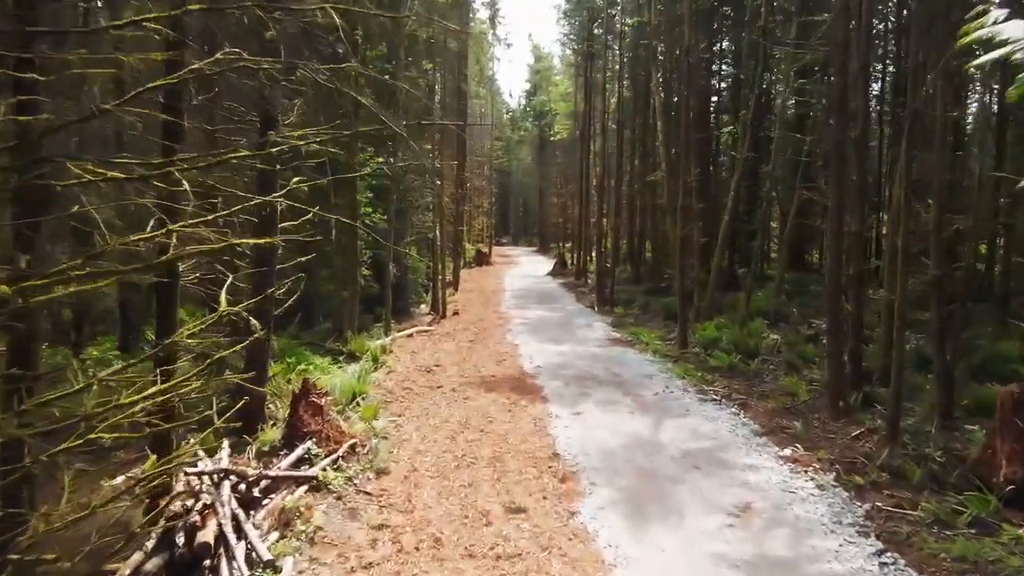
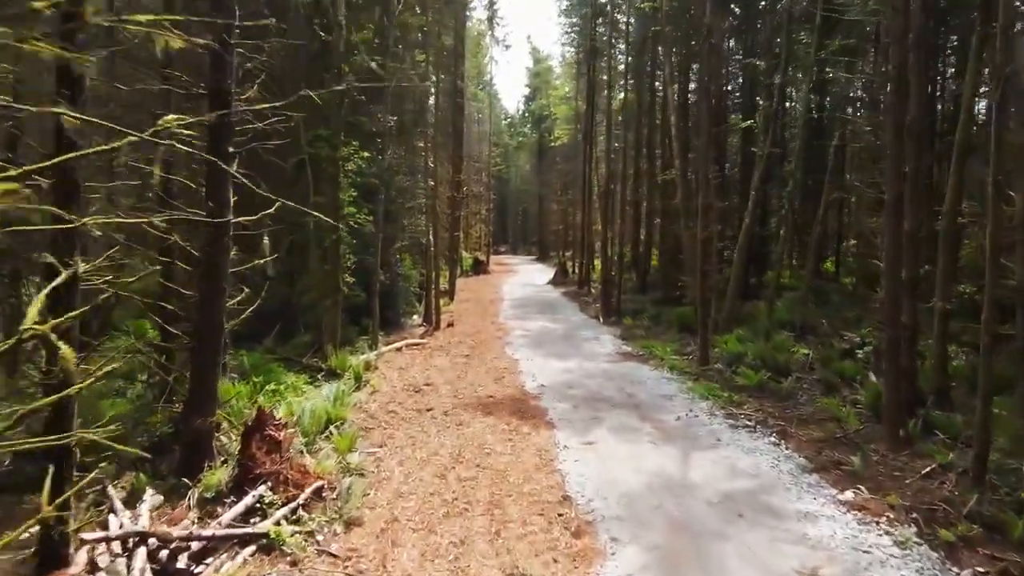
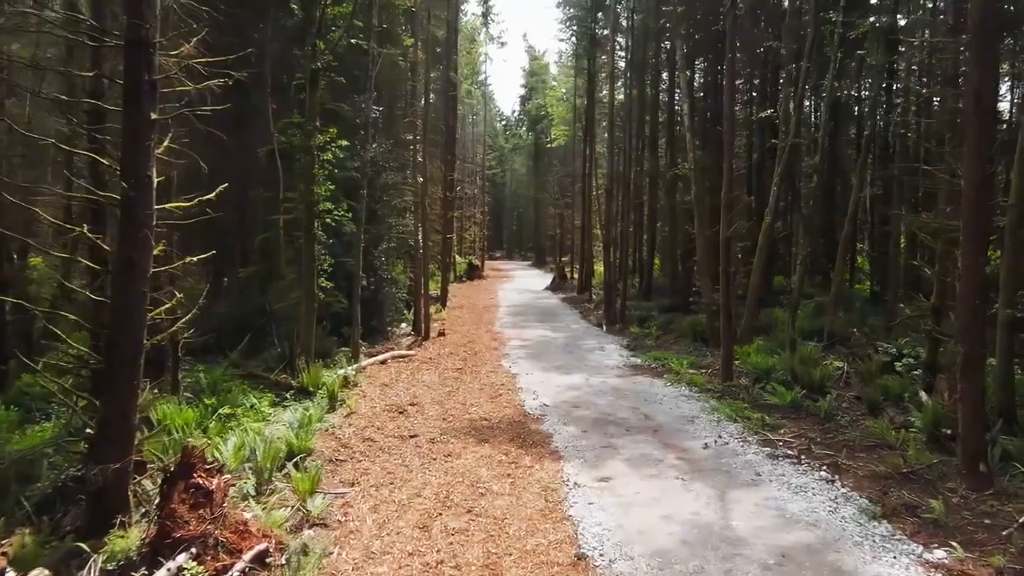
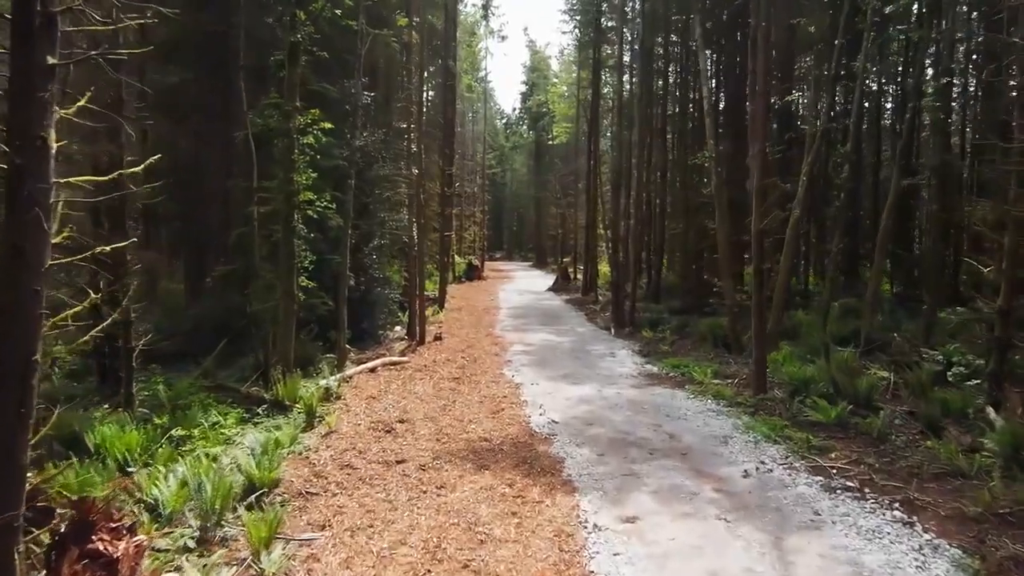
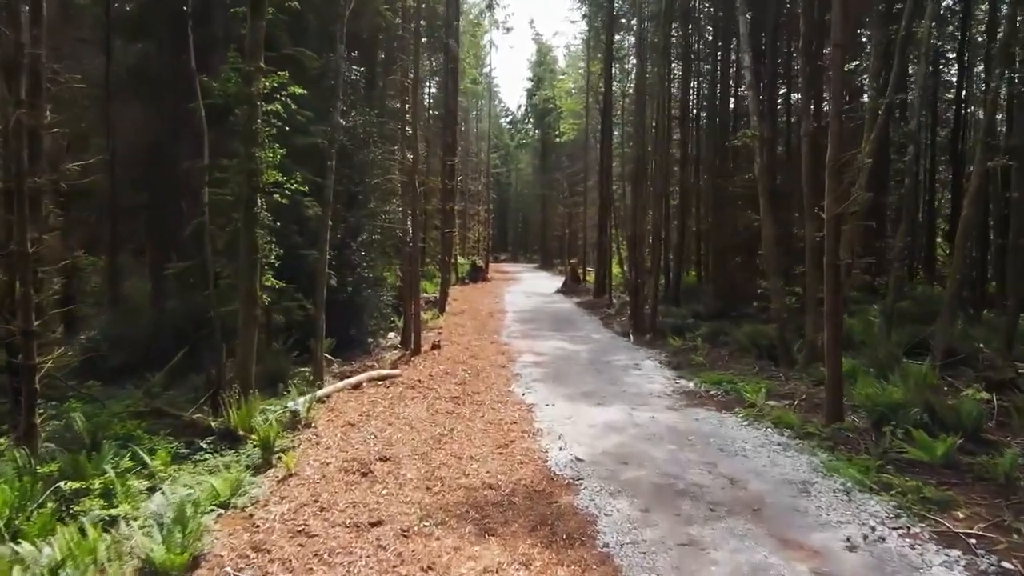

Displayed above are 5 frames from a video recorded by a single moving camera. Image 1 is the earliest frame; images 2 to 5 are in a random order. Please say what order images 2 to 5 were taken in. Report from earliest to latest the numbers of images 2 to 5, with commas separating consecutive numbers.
2, 3, 4, 5
